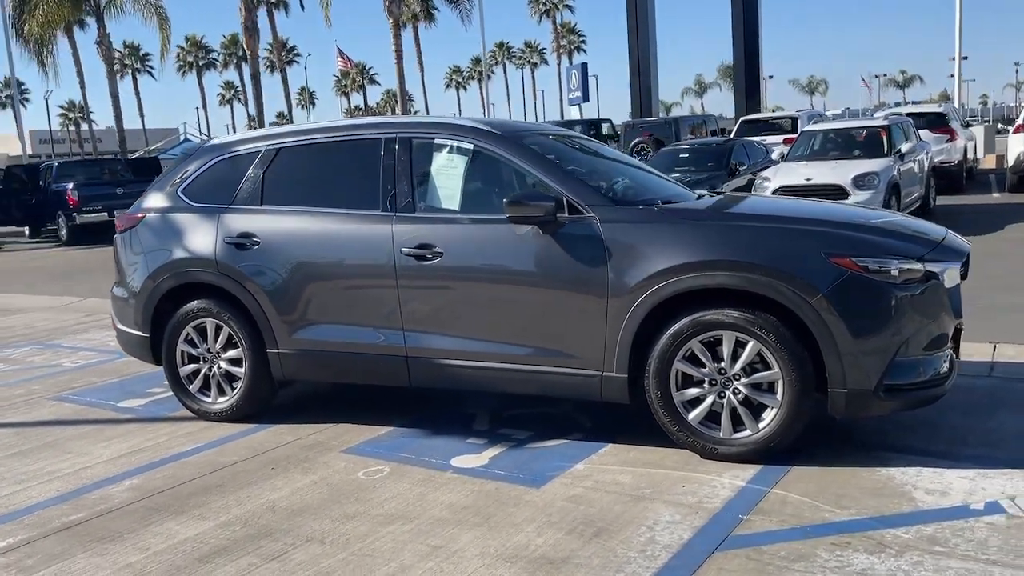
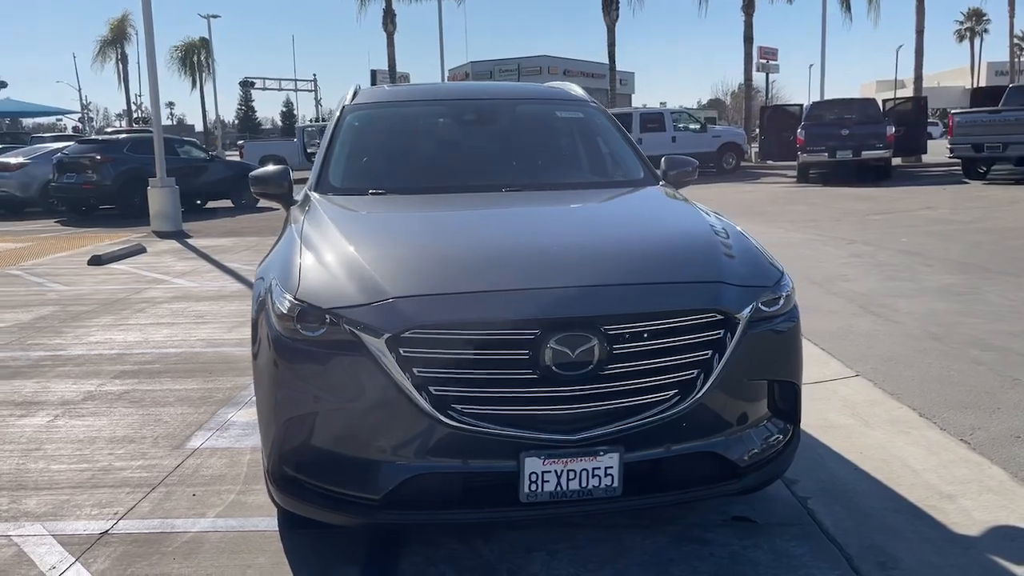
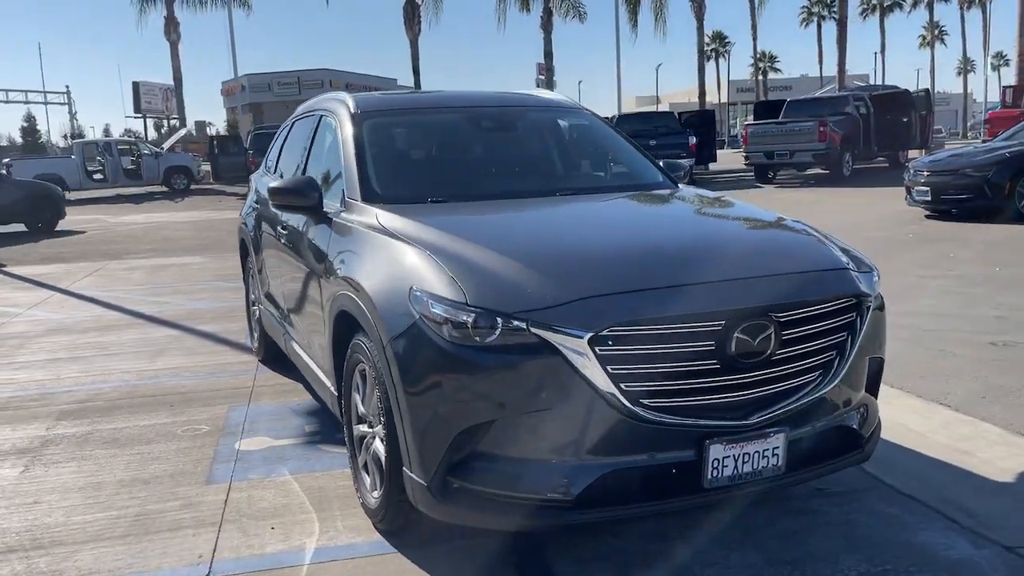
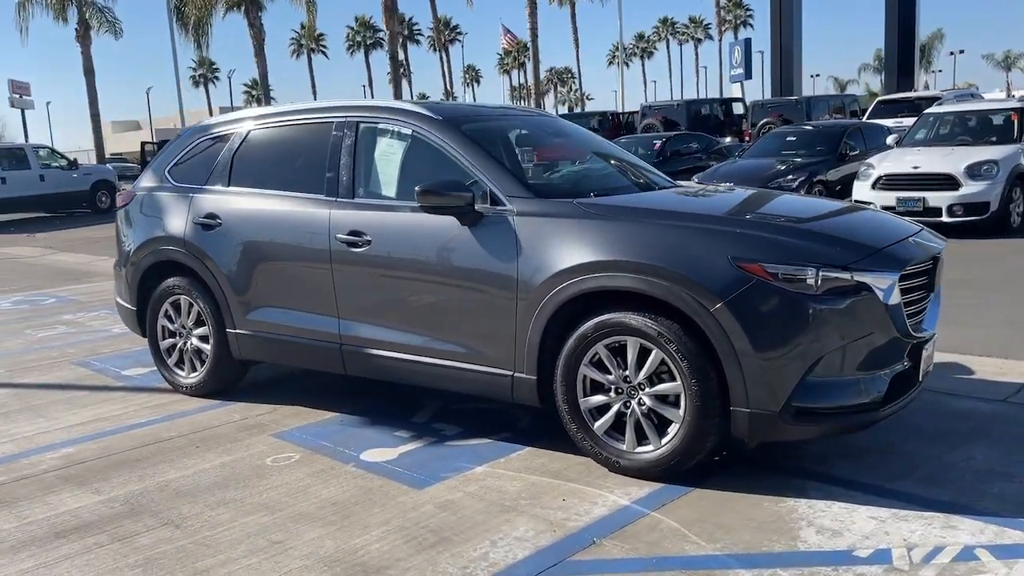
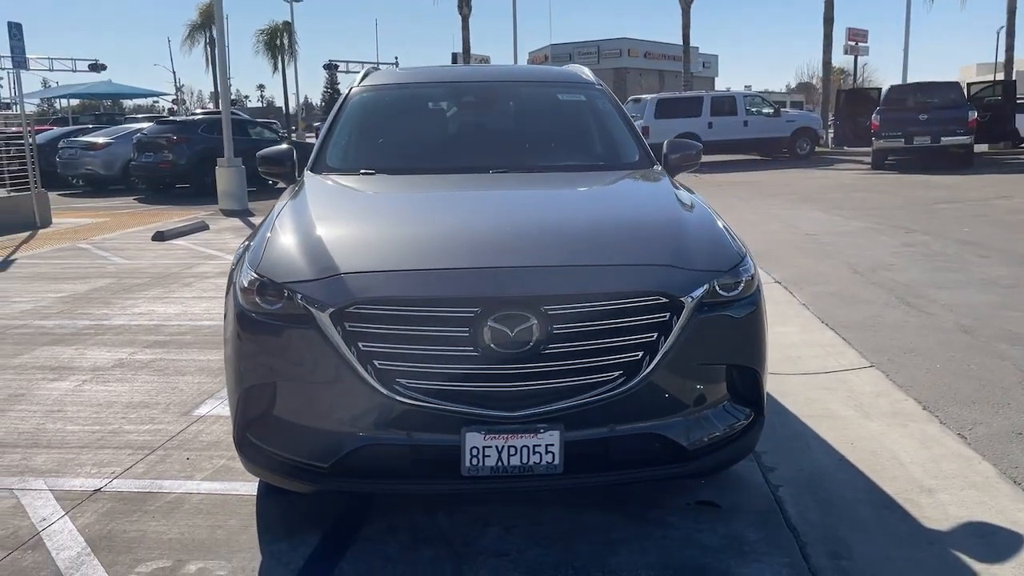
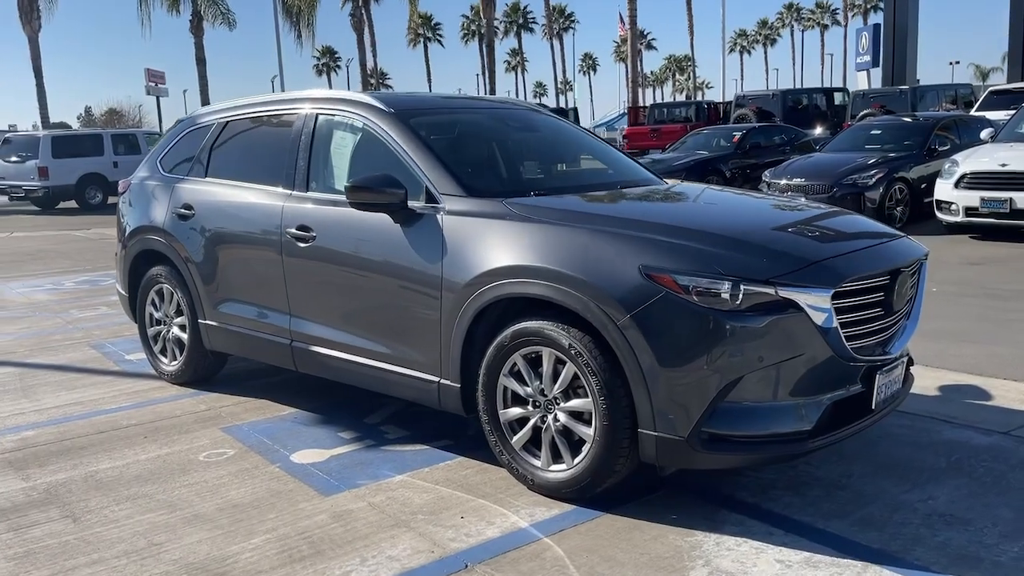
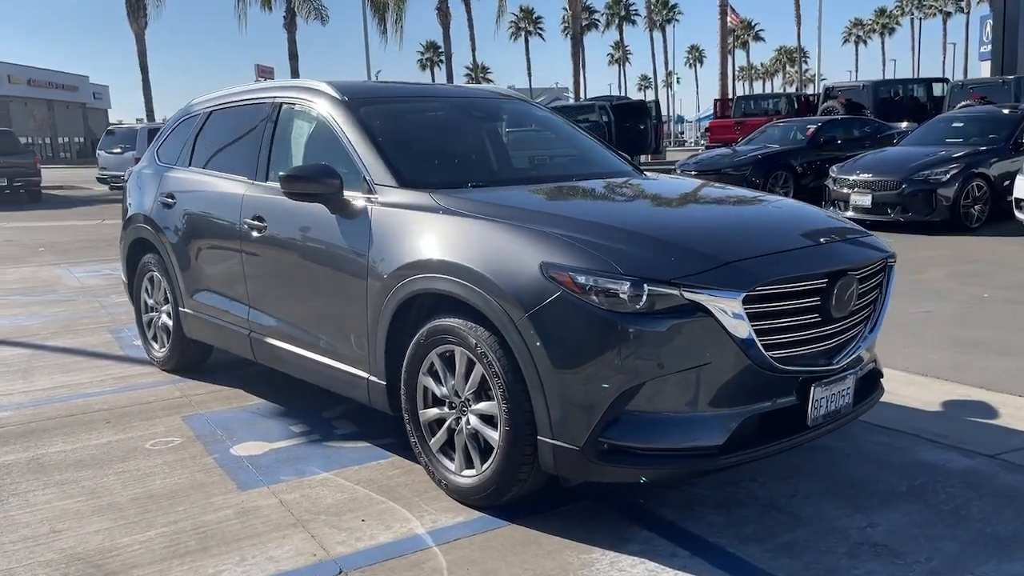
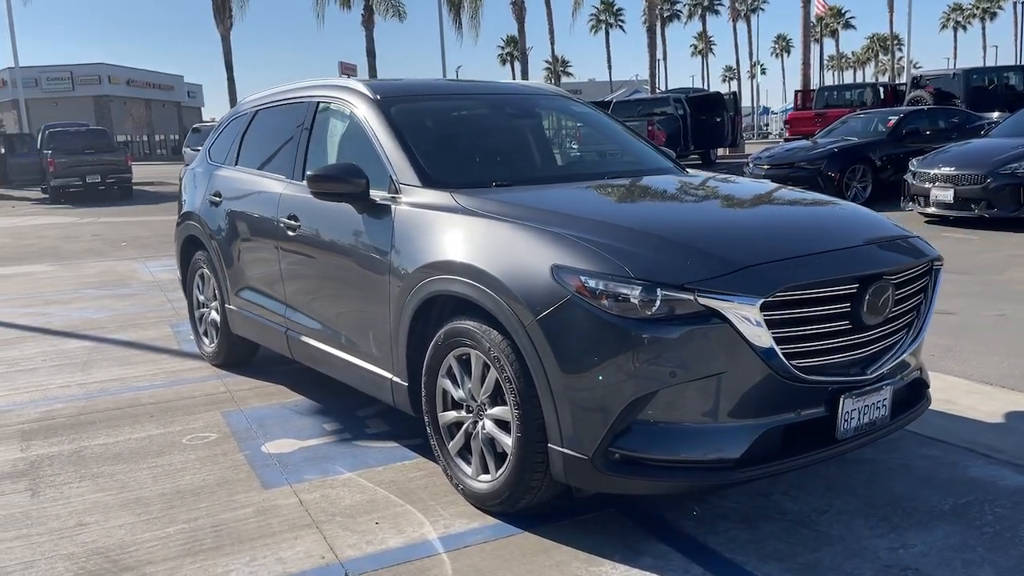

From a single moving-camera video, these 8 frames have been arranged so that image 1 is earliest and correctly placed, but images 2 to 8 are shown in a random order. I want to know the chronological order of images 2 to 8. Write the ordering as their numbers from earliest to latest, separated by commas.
4, 6, 7, 8, 3, 2, 5
